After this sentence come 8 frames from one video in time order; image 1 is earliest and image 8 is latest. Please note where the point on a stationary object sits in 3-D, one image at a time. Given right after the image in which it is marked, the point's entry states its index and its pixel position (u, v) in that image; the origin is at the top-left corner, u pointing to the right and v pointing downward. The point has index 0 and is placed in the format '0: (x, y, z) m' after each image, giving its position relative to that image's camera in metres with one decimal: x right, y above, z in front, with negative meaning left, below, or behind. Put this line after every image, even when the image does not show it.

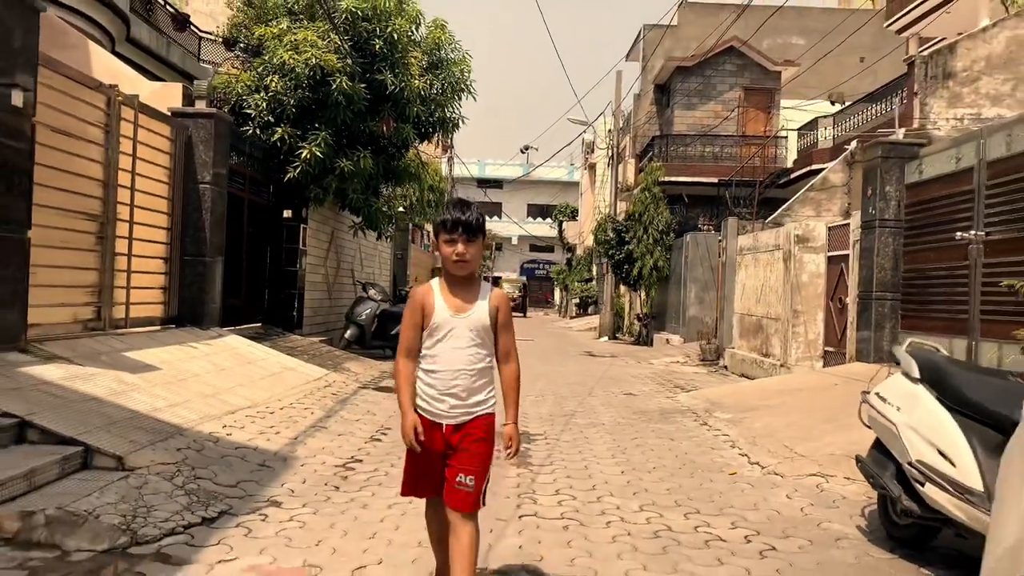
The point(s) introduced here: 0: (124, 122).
0: (-3.8, +1.6, +8.2) m
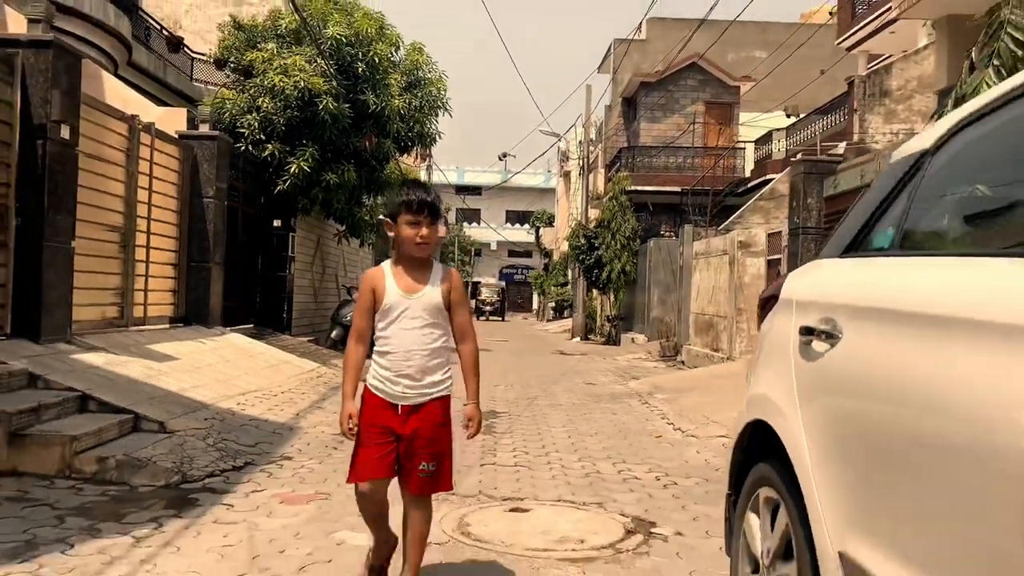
0: (-4.1, +1.6, +9.4) m
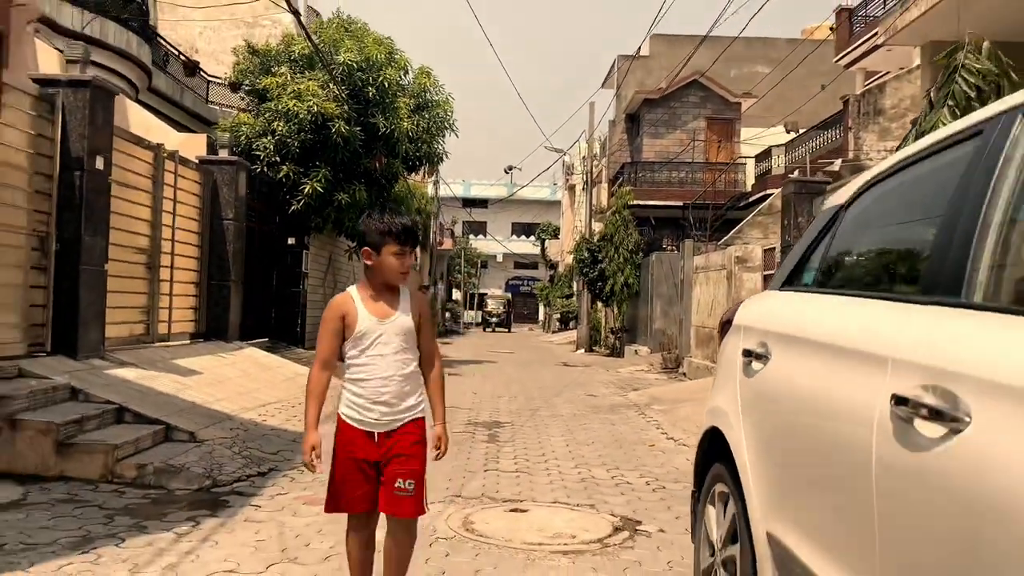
0: (-4.1, +1.4, +9.9) m
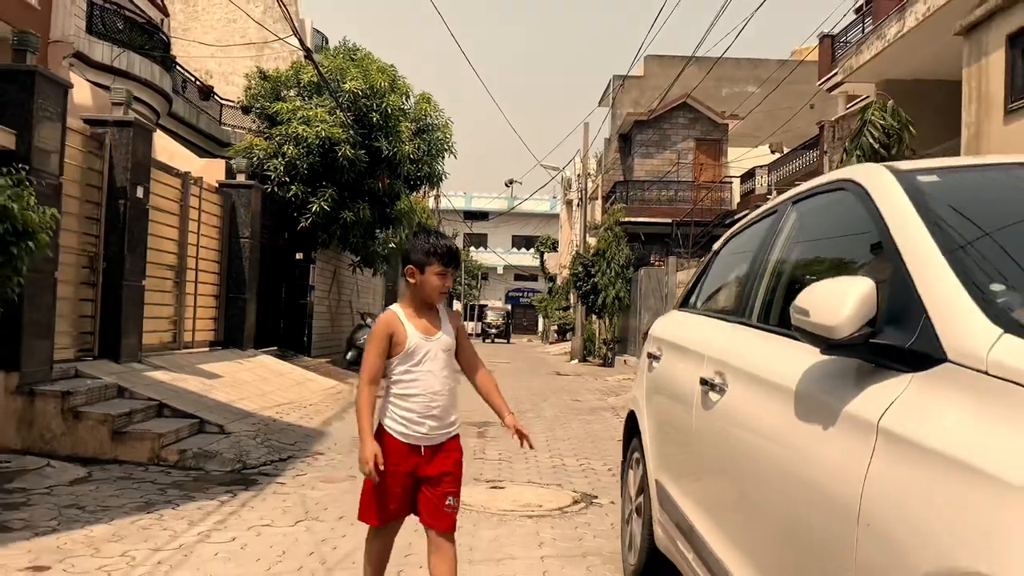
0: (-4.2, +1.2, +11.0) m
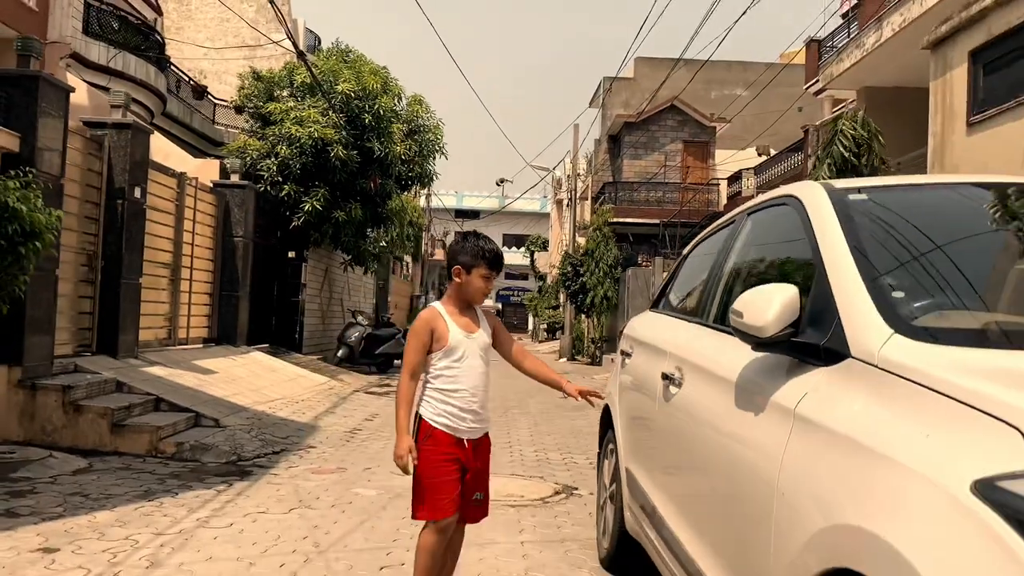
0: (-4.4, +1.2, +11.3) m
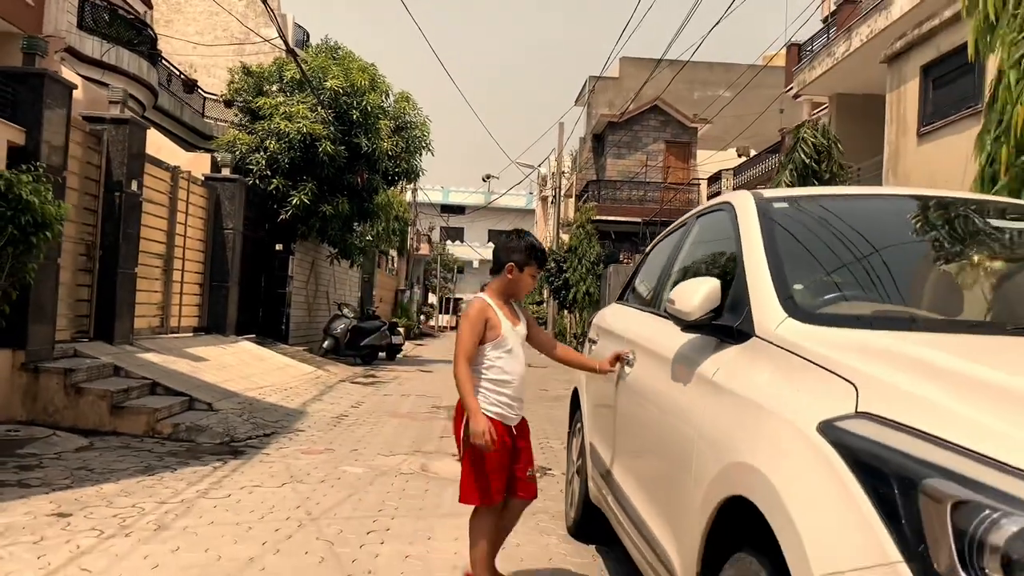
0: (-4.6, +1.4, +11.6) m
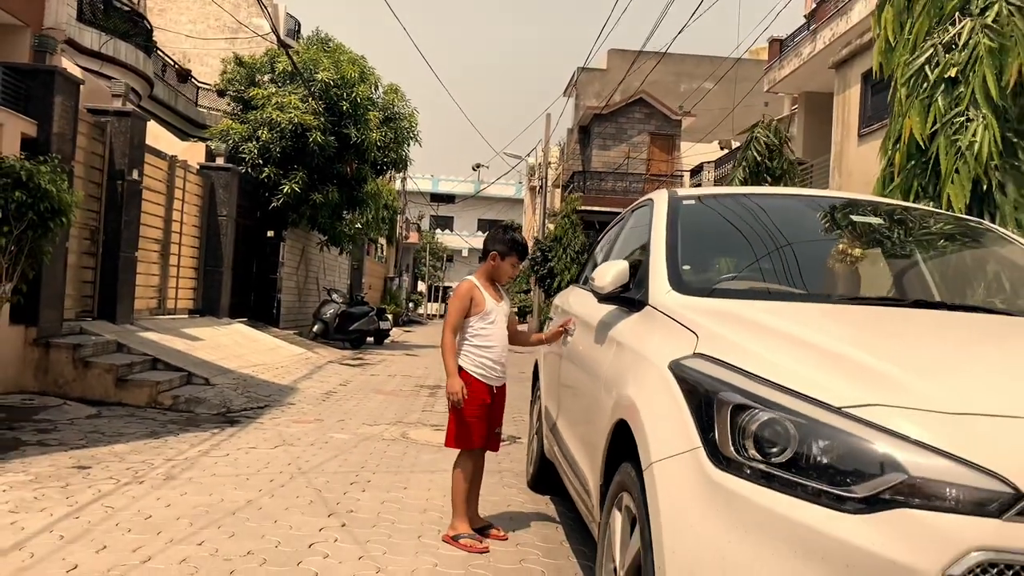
0: (-4.9, +1.6, +12.2) m
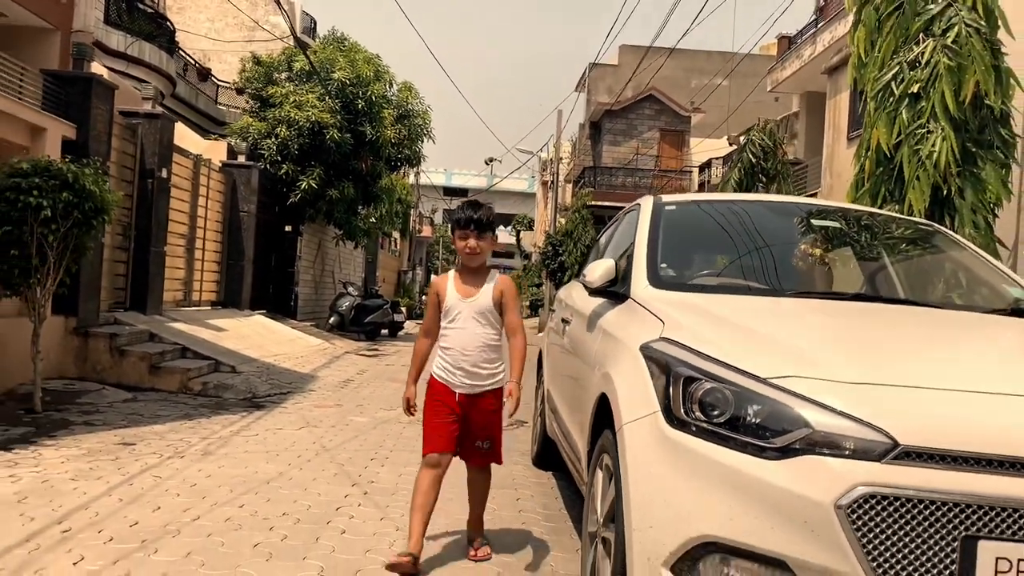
0: (-4.7, +1.7, +12.7) m
